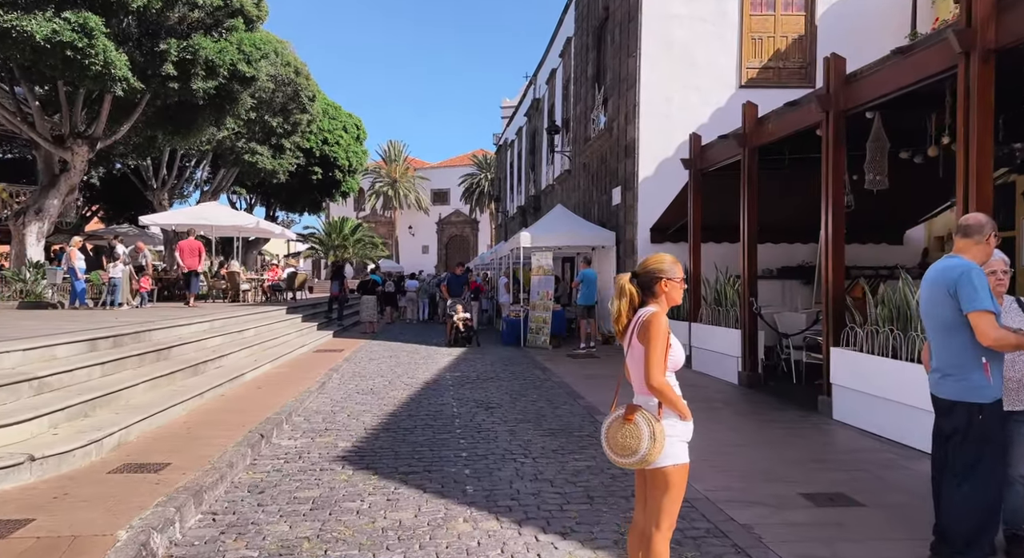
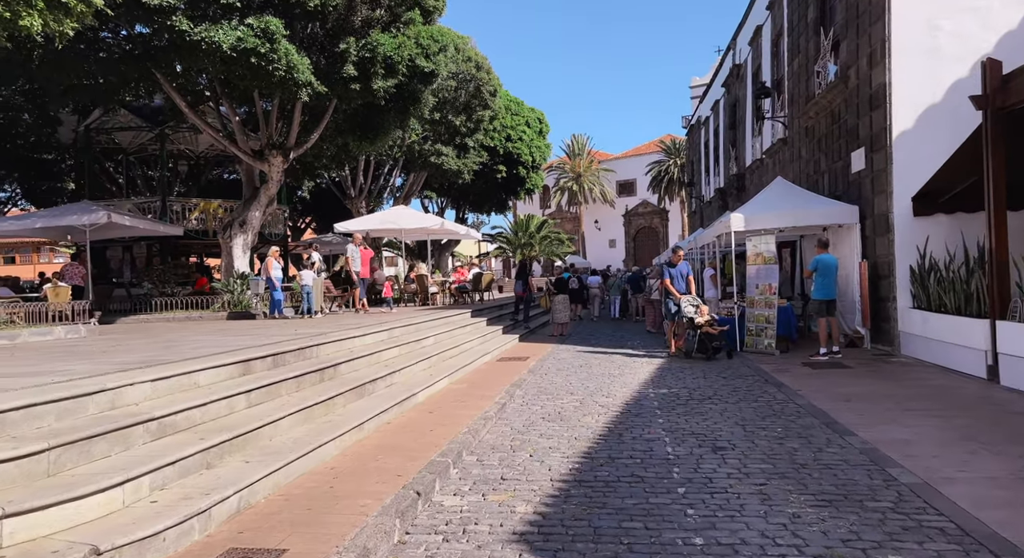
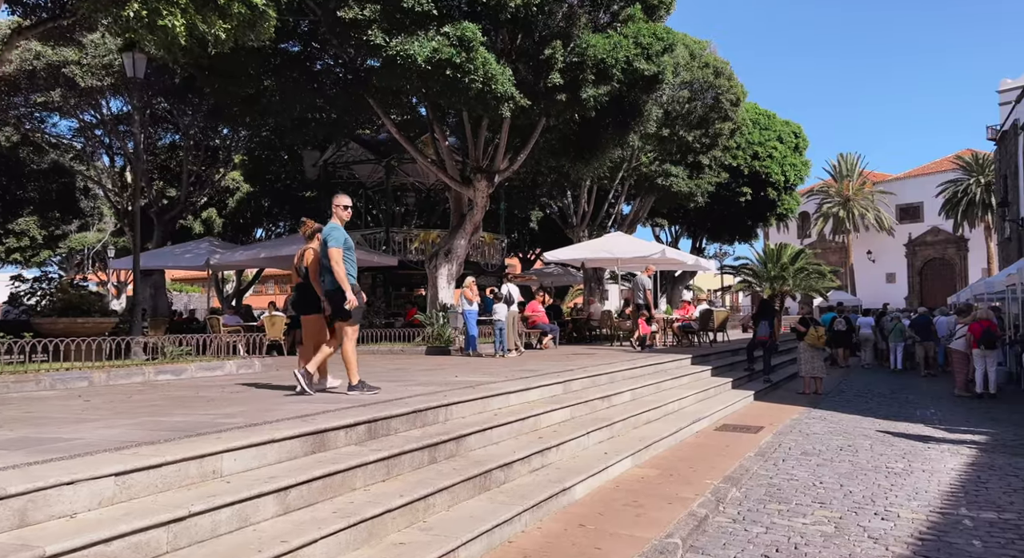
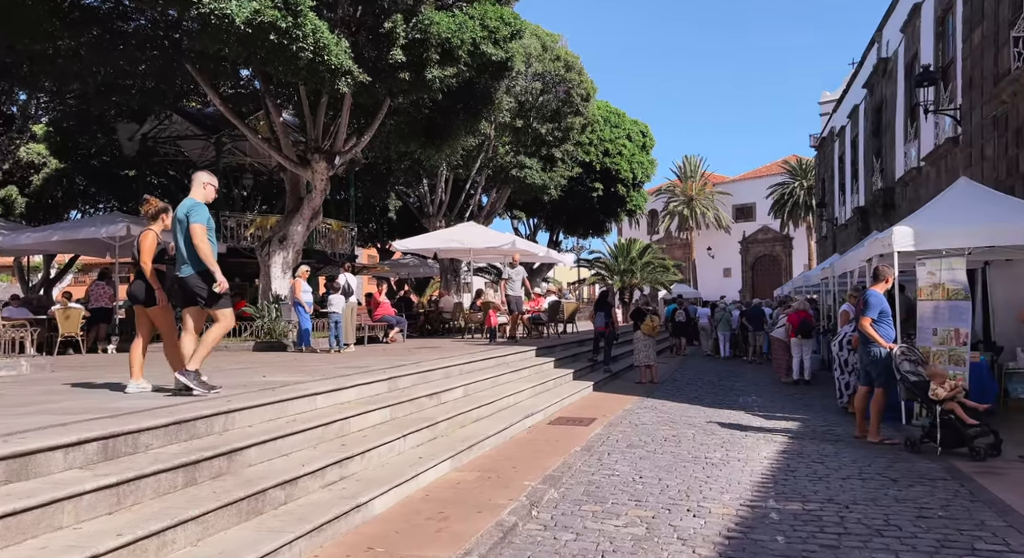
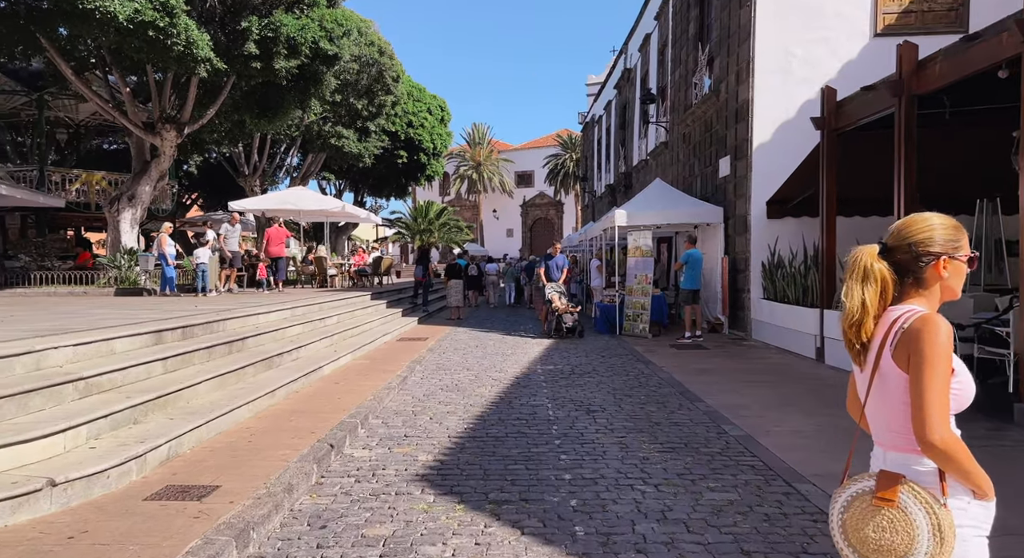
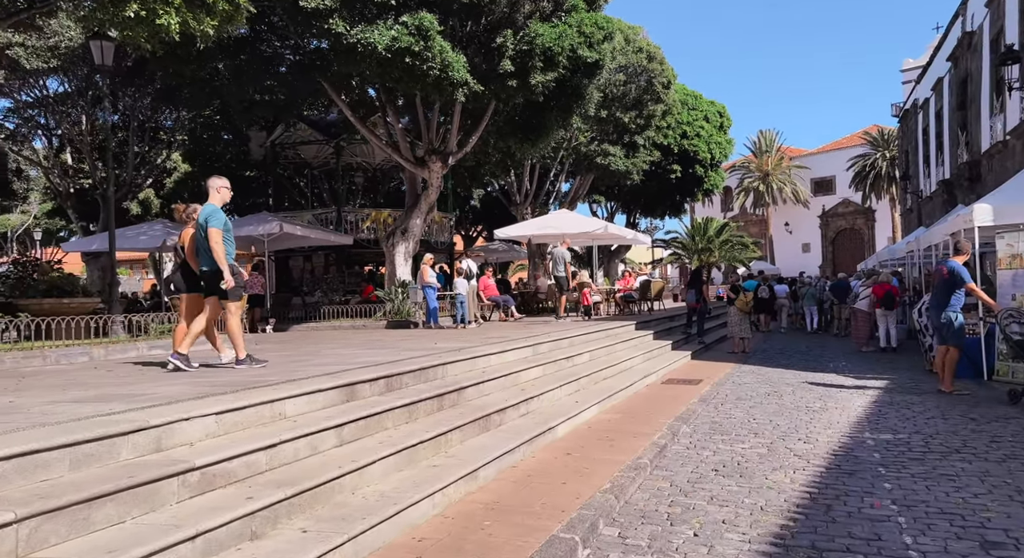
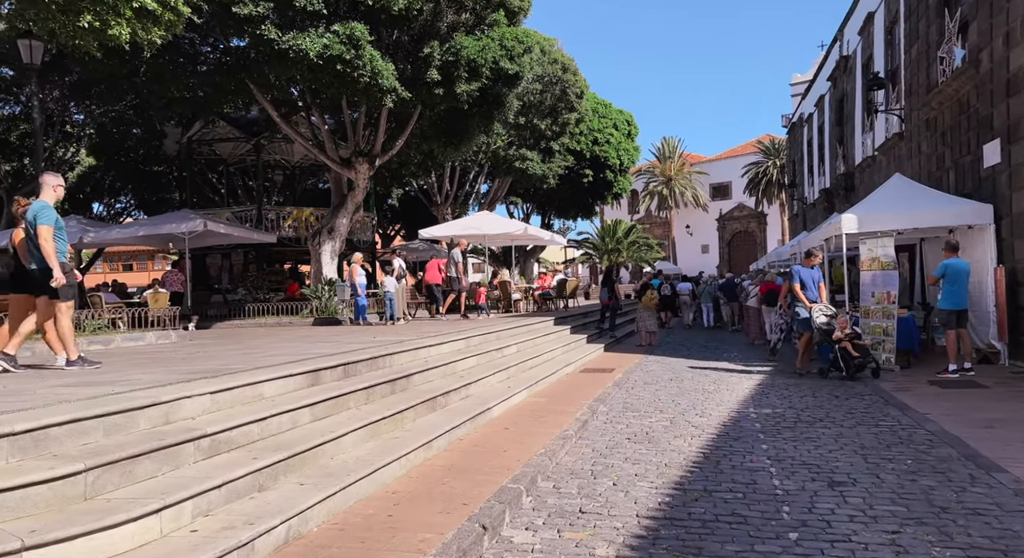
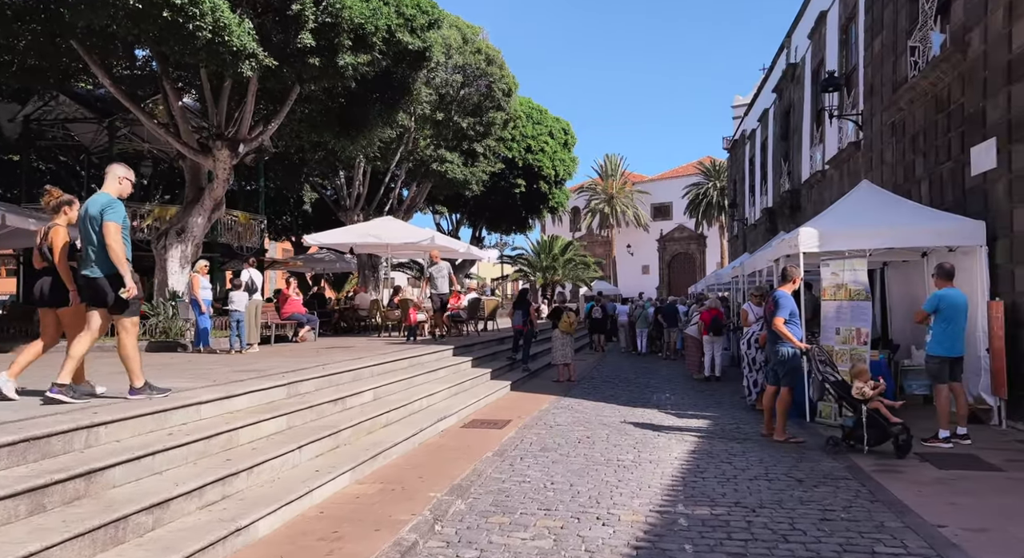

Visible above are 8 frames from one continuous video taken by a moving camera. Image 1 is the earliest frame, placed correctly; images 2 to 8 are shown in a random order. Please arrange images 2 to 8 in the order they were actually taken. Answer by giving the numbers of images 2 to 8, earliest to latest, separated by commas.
5, 2, 7, 6, 3, 4, 8
